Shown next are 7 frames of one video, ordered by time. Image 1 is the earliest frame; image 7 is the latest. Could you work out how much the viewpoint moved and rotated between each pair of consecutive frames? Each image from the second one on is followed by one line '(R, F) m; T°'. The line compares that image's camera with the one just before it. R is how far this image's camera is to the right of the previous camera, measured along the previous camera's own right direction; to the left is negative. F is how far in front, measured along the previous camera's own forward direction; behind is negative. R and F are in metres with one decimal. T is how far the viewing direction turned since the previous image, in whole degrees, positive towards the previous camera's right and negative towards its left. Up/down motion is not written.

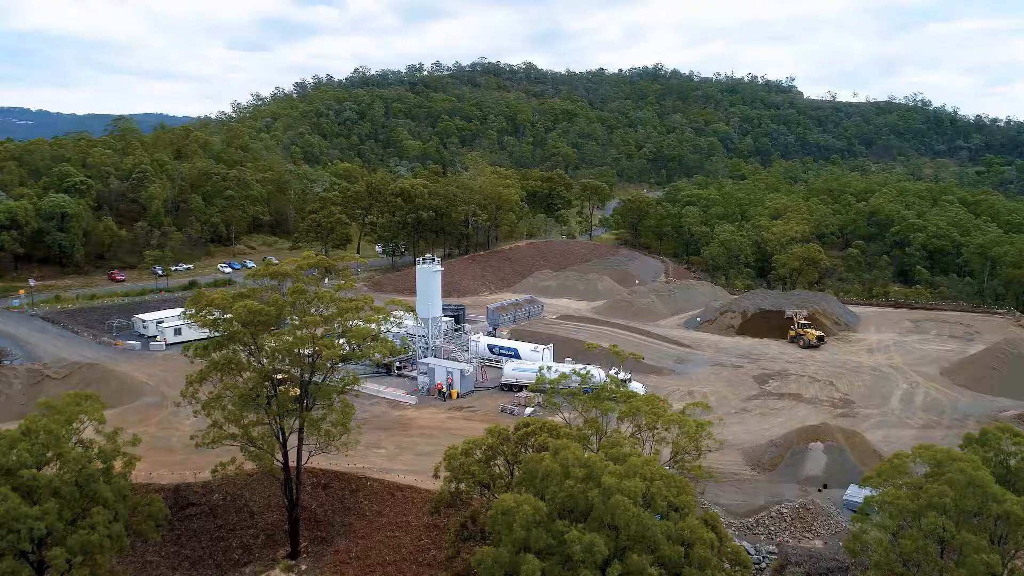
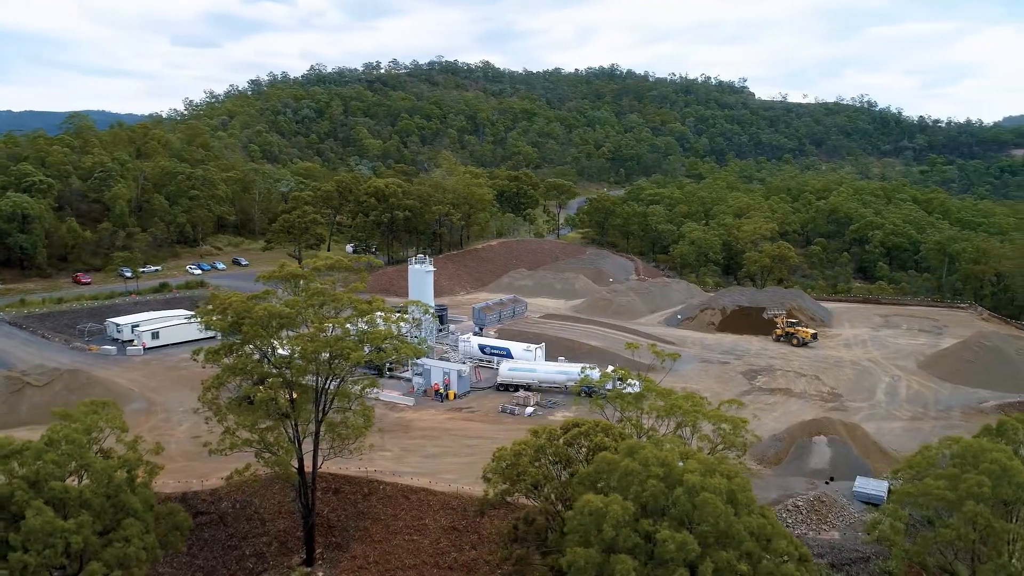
(-1.7, +0.1) m; +3°
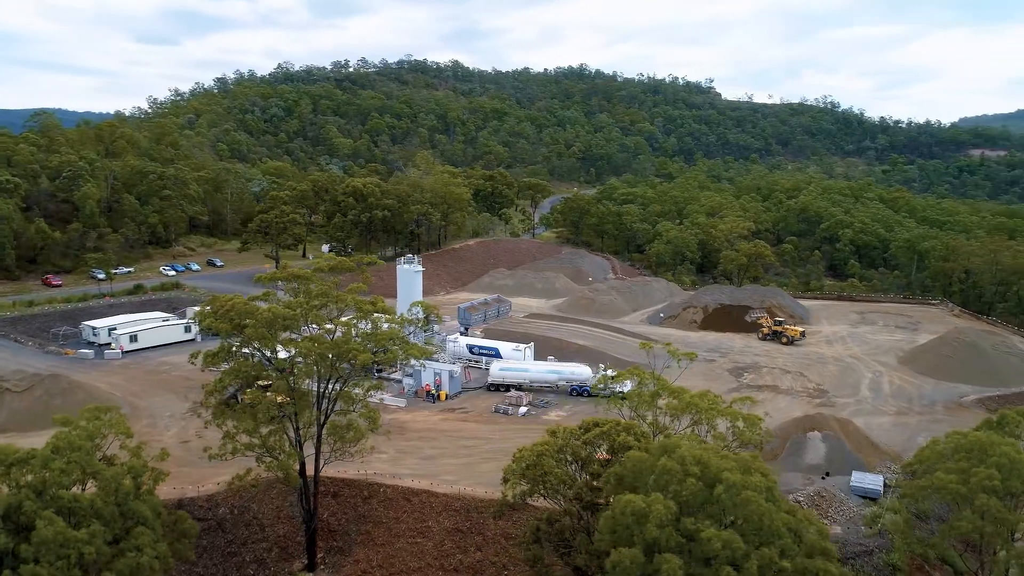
(-0.9, +0.1) m; +2°
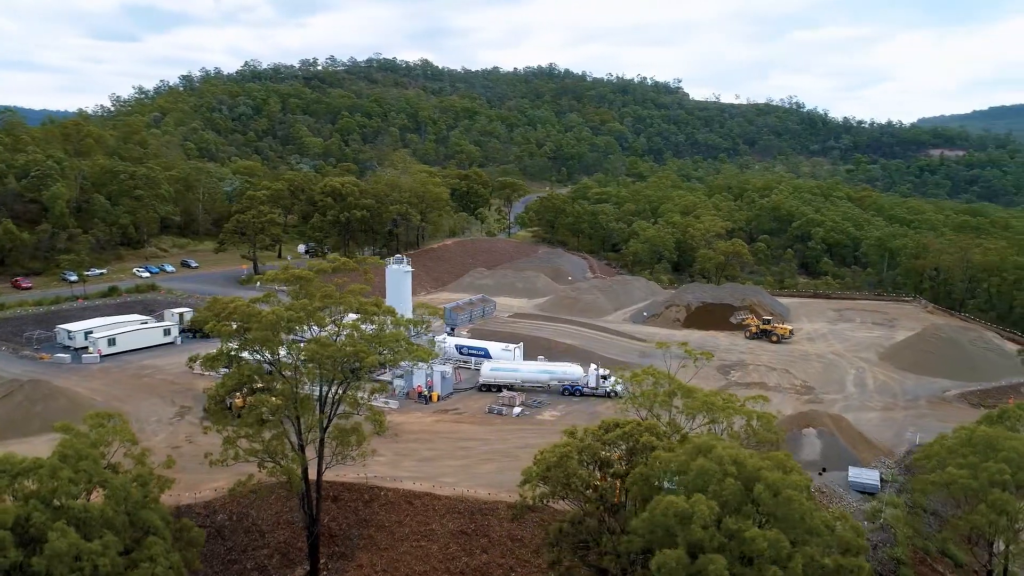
(-0.9, +0.1) m; +2°
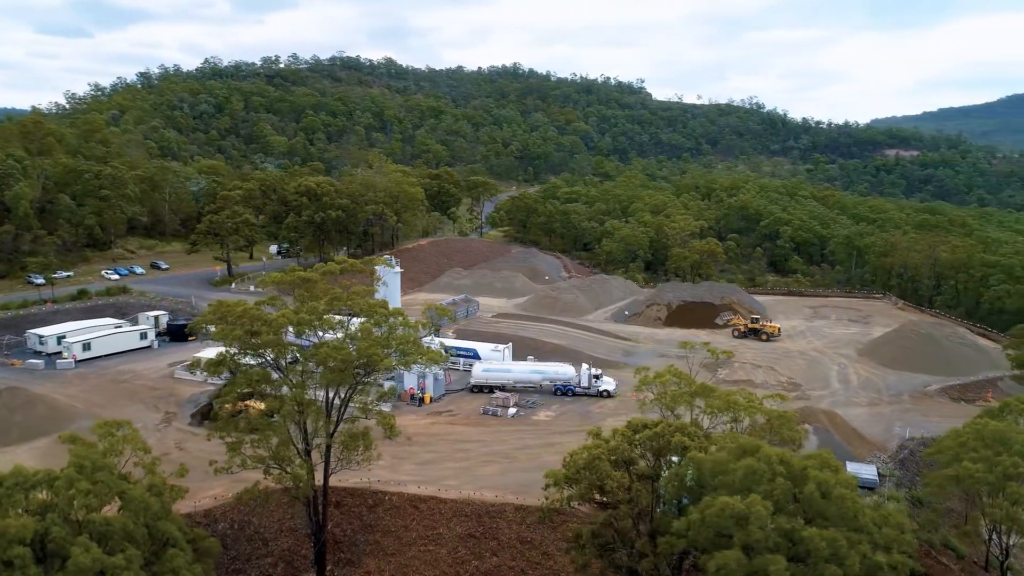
(-1.2, +0.2) m; +3°
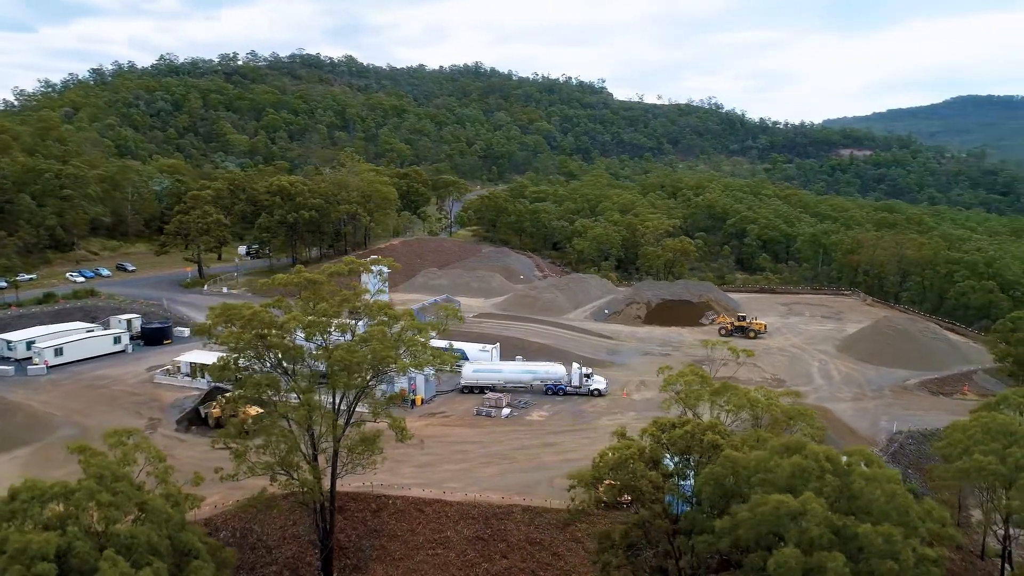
(-1.2, +0.2) m; +3°
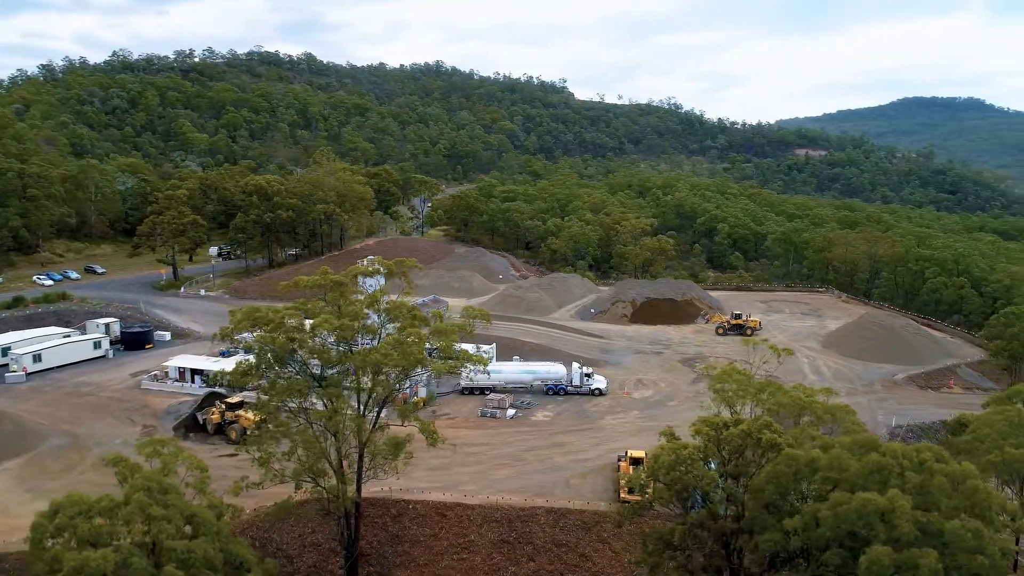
(-1.7, +0.2) m; +3°
